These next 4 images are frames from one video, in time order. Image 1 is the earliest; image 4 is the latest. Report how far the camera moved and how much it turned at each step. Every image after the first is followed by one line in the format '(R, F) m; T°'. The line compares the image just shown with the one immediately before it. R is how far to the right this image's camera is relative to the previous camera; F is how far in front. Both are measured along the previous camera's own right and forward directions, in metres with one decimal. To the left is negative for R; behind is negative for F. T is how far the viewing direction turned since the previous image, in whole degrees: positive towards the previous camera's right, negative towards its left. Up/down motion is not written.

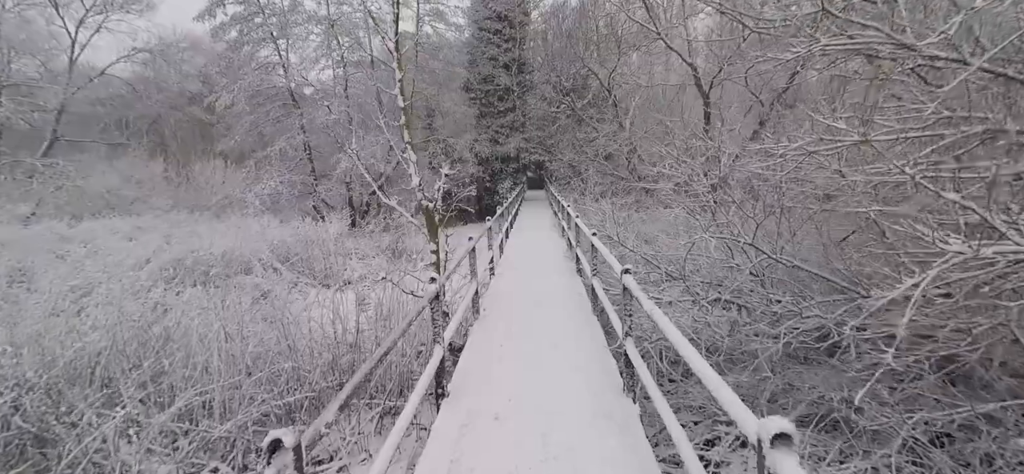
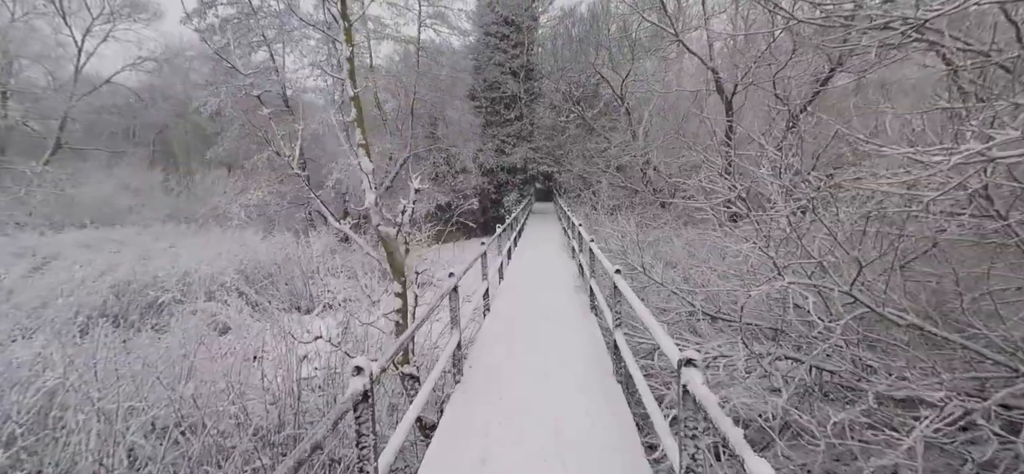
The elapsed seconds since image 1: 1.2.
(+0.1, +0.9) m; -1°
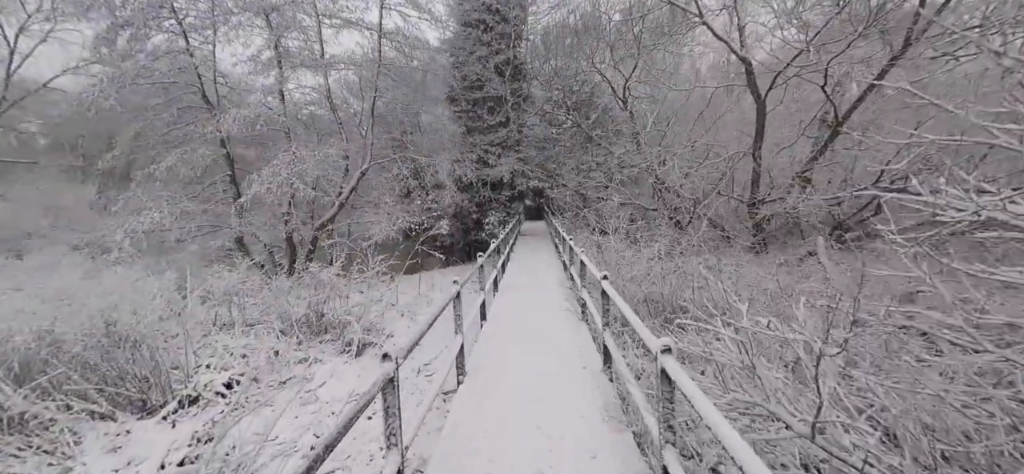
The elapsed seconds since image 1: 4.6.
(+0.2, +2.5) m; +1°
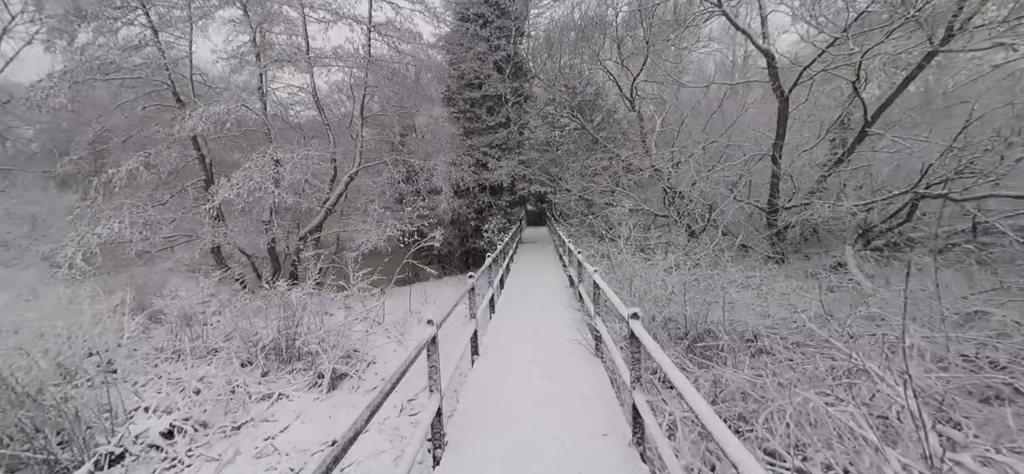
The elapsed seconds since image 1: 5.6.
(0.0, +0.8) m; 0°
